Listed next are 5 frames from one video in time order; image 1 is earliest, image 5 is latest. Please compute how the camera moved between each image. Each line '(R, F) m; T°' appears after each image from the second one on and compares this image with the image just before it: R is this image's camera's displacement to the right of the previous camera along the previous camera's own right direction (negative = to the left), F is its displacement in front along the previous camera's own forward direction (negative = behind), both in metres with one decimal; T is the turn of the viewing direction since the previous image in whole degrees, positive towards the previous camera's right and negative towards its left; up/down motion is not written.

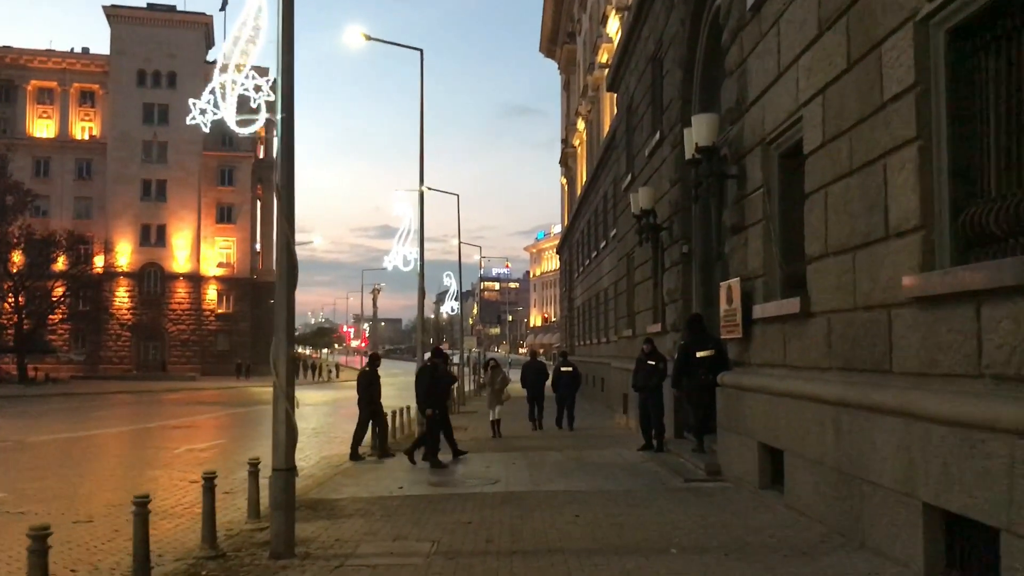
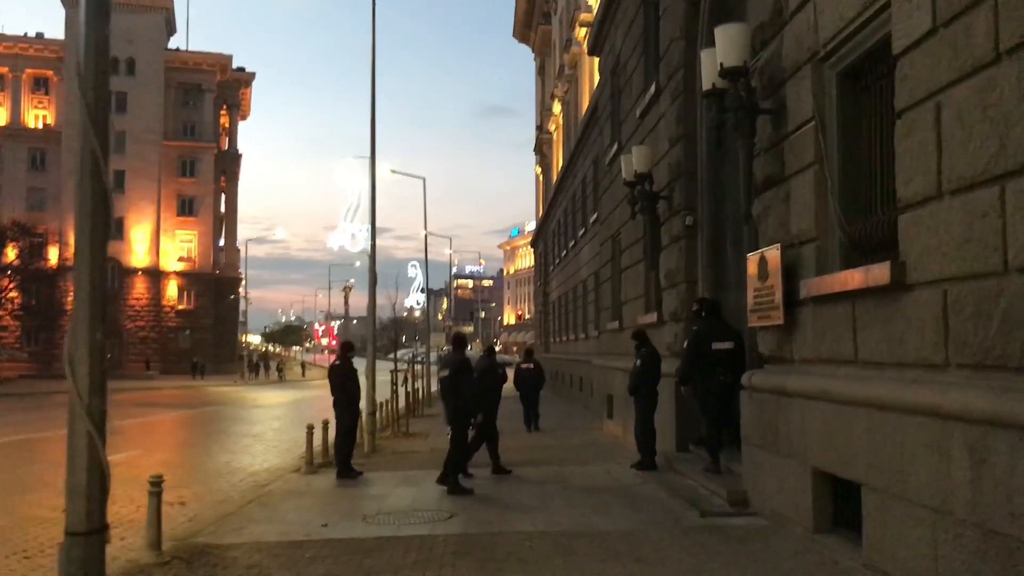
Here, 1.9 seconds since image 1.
(+0.1, +3.0) m; +2°
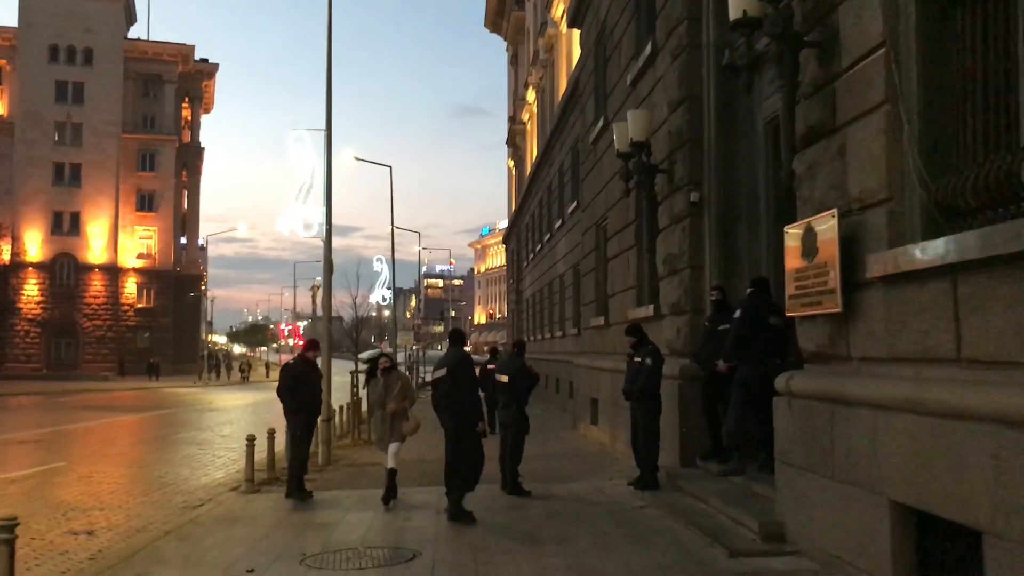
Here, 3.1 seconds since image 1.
(-0.1, +1.9) m; +2°
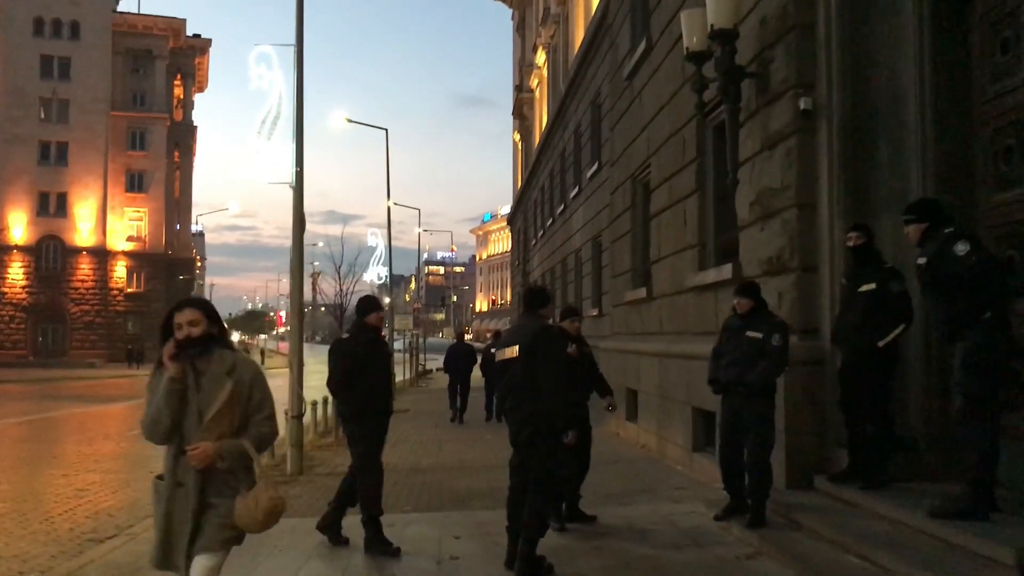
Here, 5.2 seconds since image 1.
(-0.3, +3.3) m; 0°
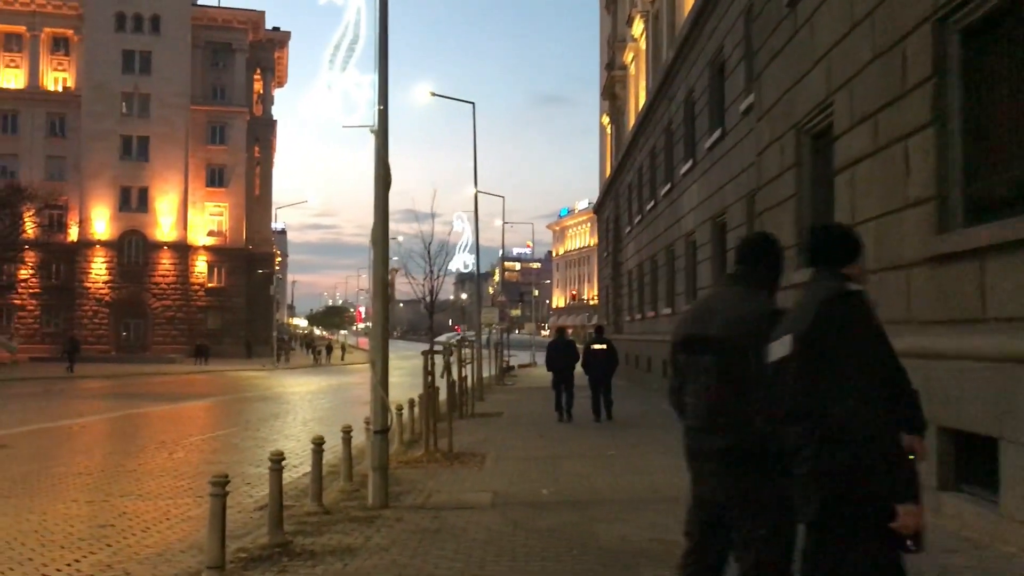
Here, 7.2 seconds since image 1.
(-0.7, +2.9) m; -4°
